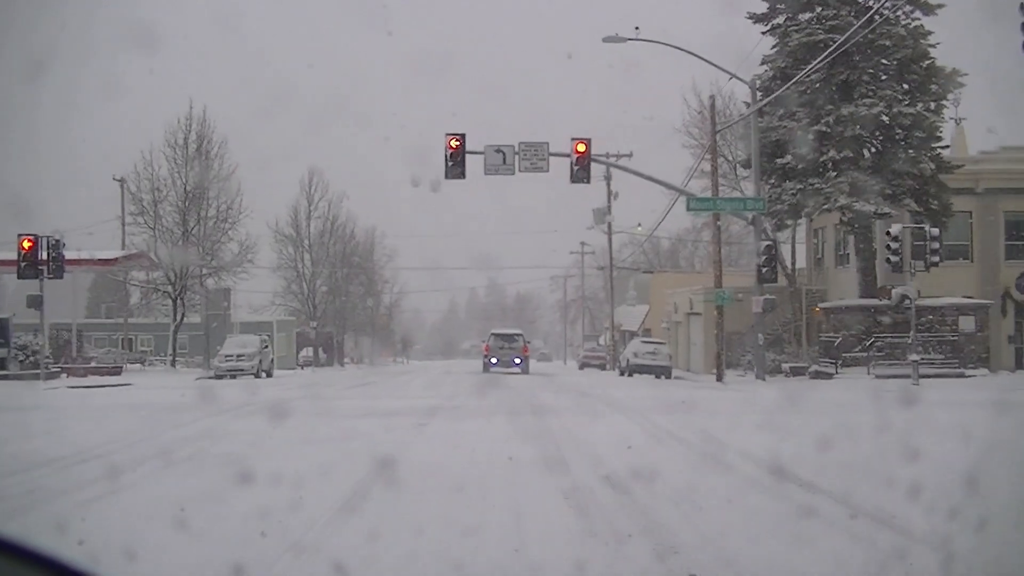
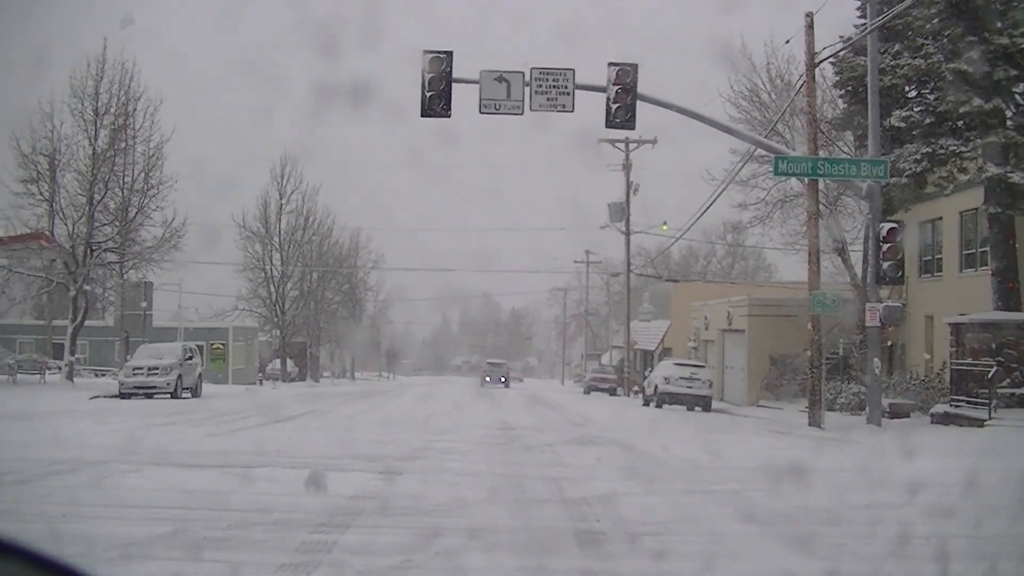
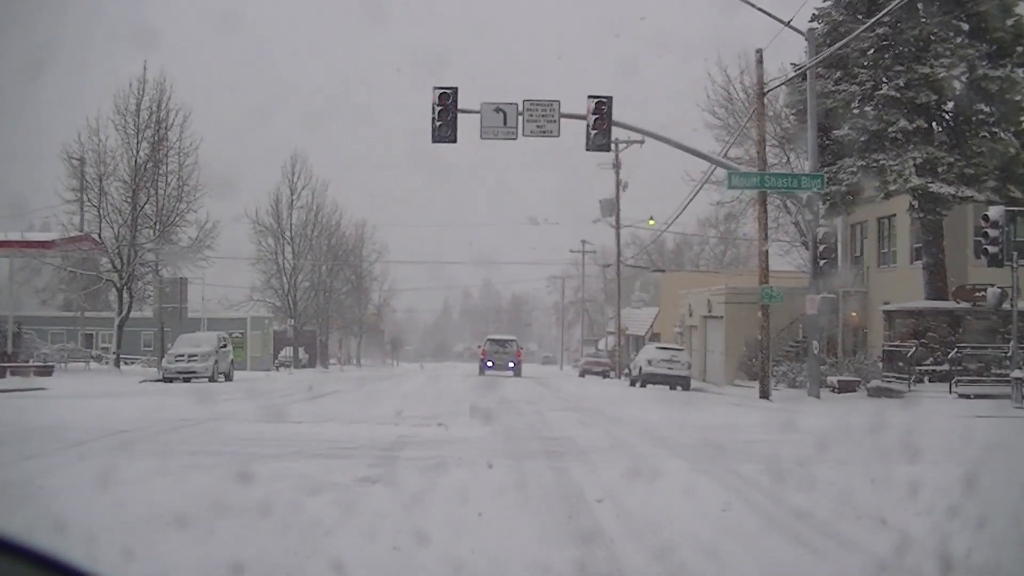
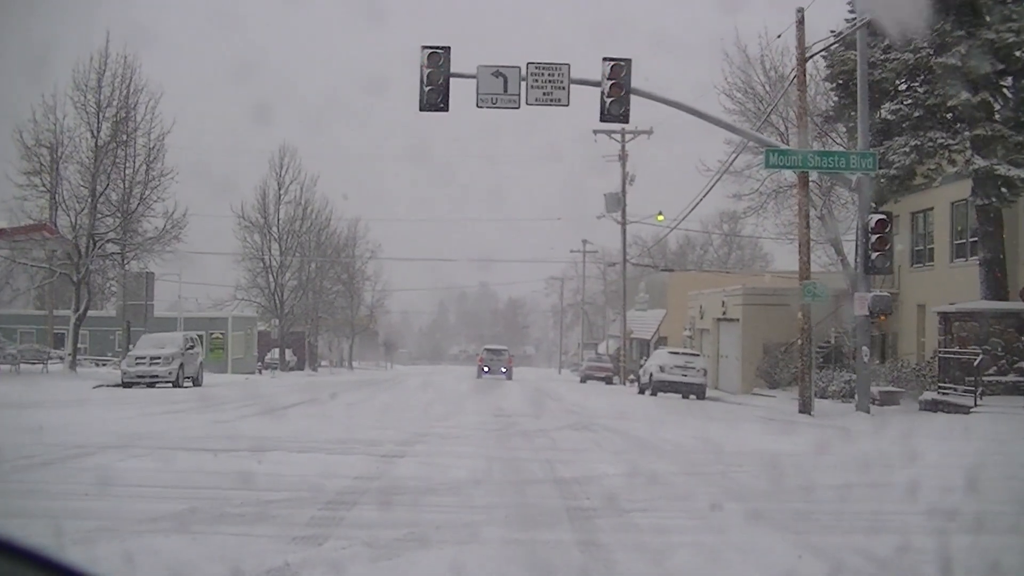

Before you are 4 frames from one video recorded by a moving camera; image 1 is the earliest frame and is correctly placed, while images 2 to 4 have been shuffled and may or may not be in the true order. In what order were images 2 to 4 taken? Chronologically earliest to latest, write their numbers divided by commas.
3, 4, 2
